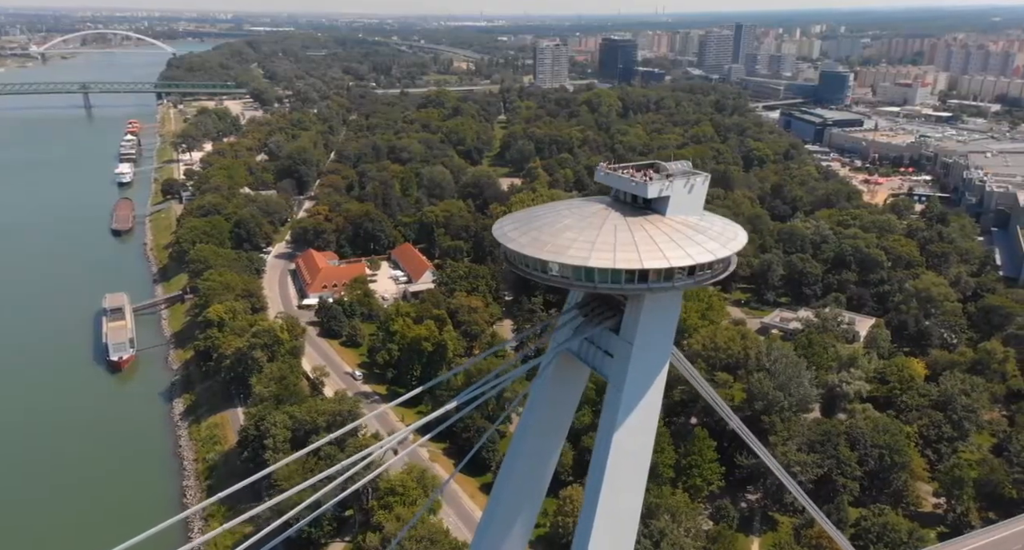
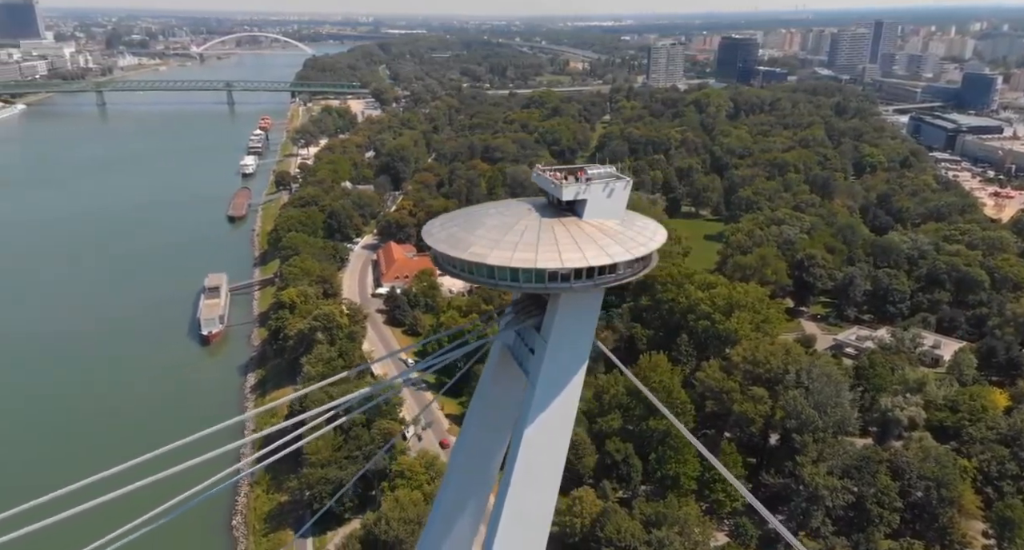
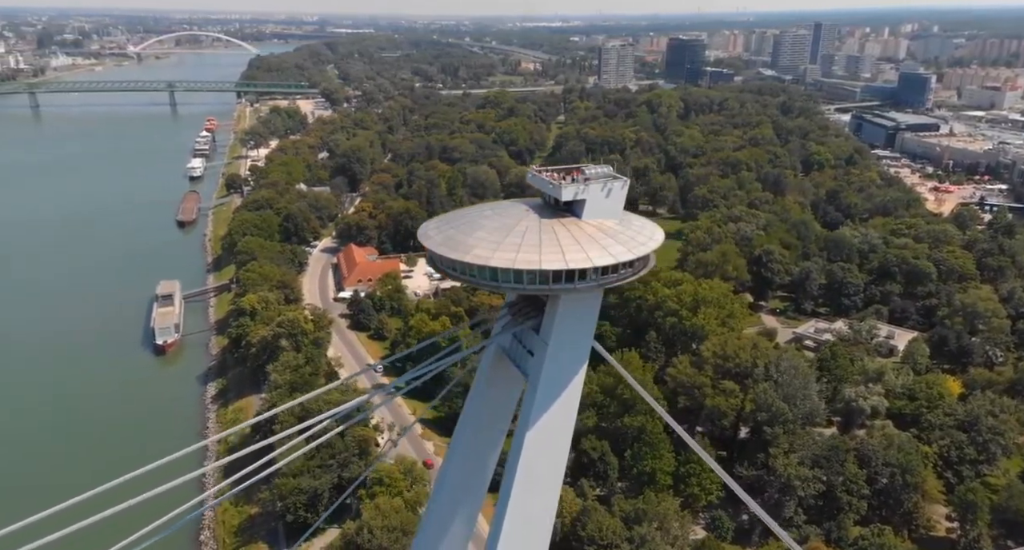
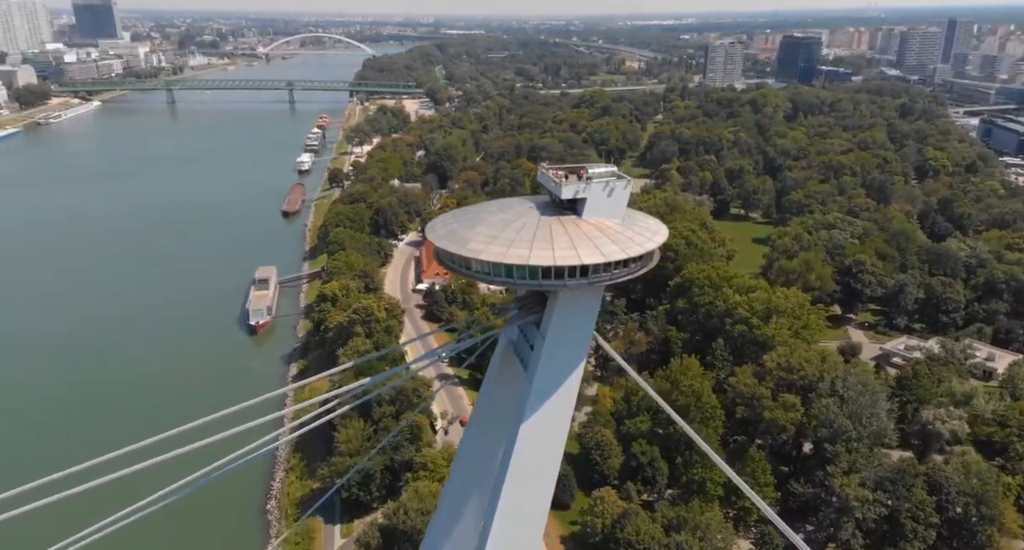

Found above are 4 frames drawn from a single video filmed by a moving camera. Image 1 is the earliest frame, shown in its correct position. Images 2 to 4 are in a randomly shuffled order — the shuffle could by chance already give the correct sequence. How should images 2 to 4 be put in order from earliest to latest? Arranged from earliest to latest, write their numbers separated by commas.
3, 2, 4
